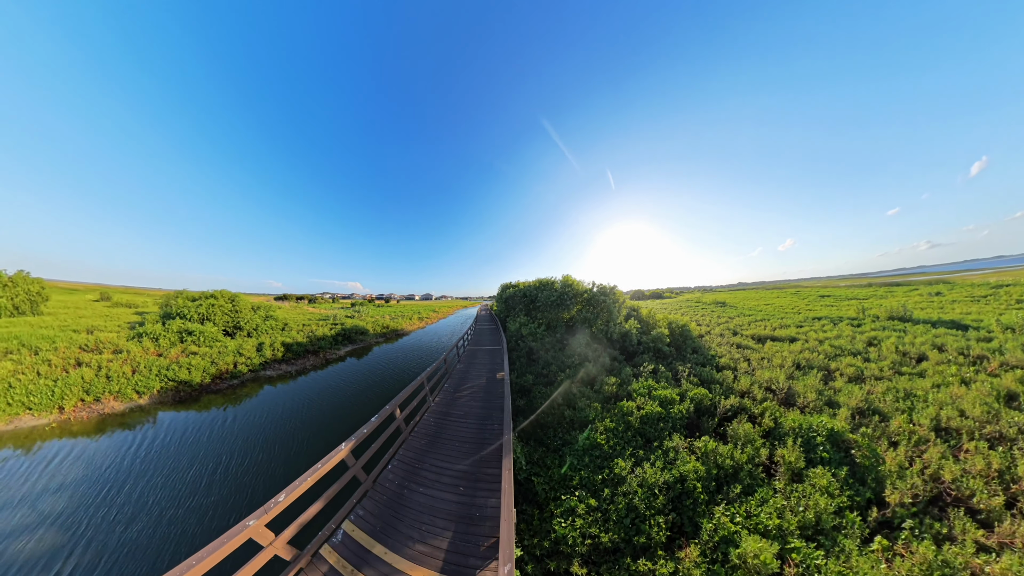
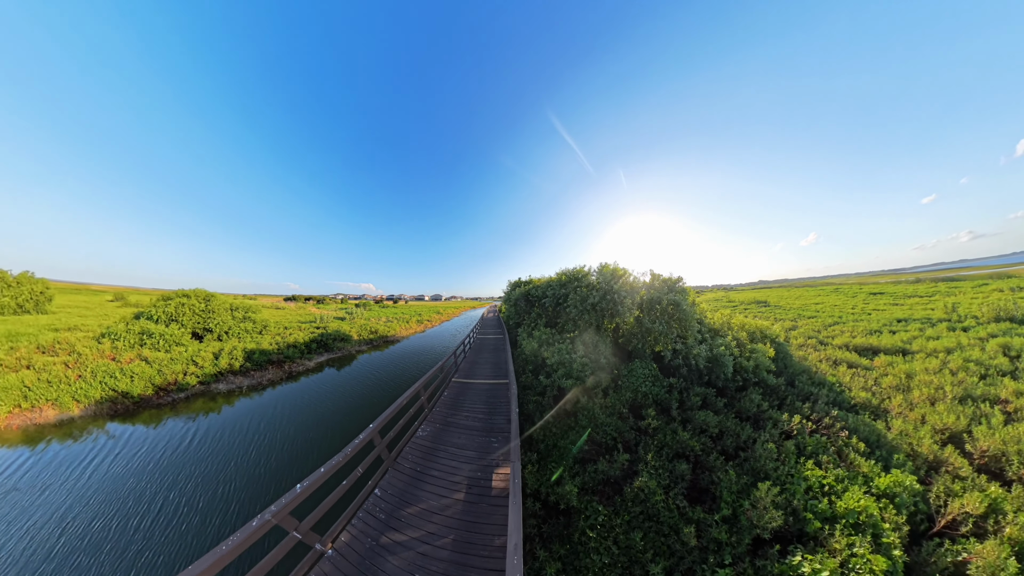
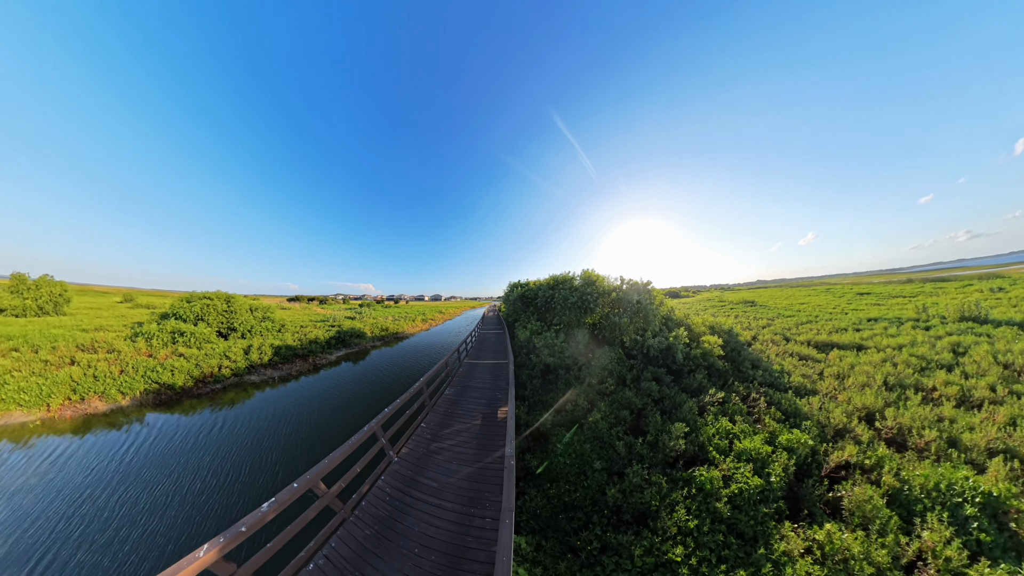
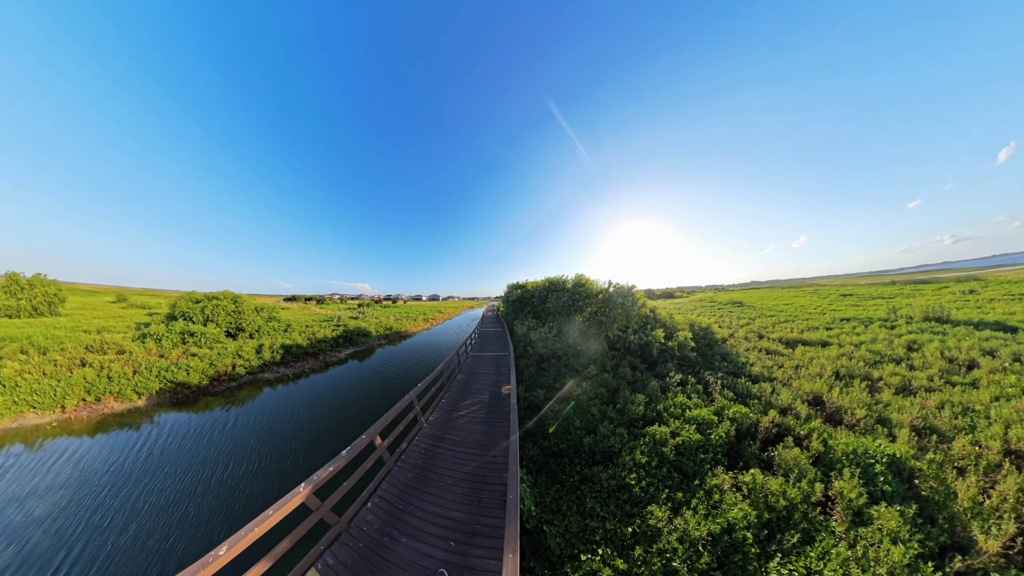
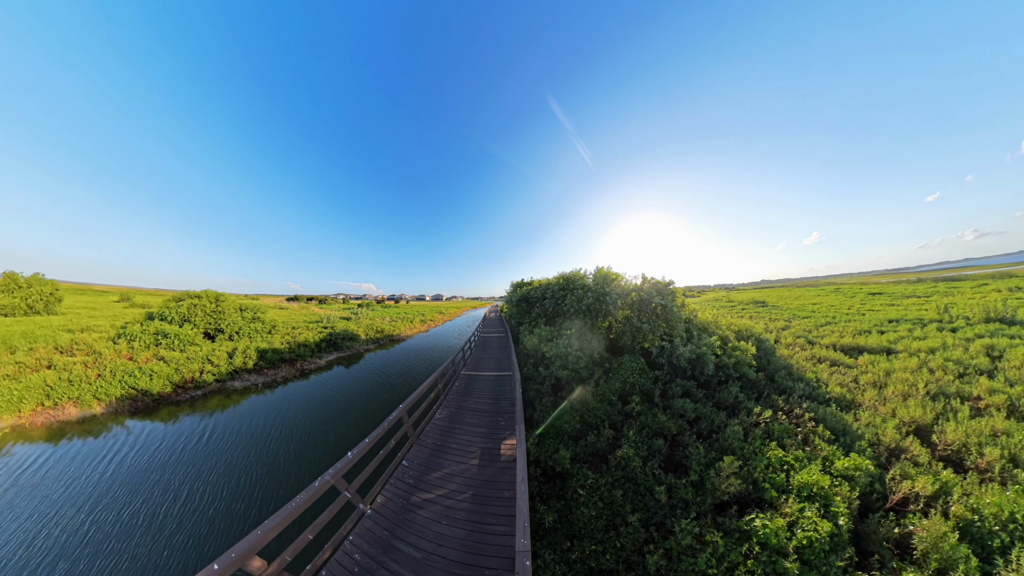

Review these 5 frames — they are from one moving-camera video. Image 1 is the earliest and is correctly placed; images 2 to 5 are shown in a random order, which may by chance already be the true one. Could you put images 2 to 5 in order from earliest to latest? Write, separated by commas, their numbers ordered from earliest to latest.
4, 3, 5, 2
